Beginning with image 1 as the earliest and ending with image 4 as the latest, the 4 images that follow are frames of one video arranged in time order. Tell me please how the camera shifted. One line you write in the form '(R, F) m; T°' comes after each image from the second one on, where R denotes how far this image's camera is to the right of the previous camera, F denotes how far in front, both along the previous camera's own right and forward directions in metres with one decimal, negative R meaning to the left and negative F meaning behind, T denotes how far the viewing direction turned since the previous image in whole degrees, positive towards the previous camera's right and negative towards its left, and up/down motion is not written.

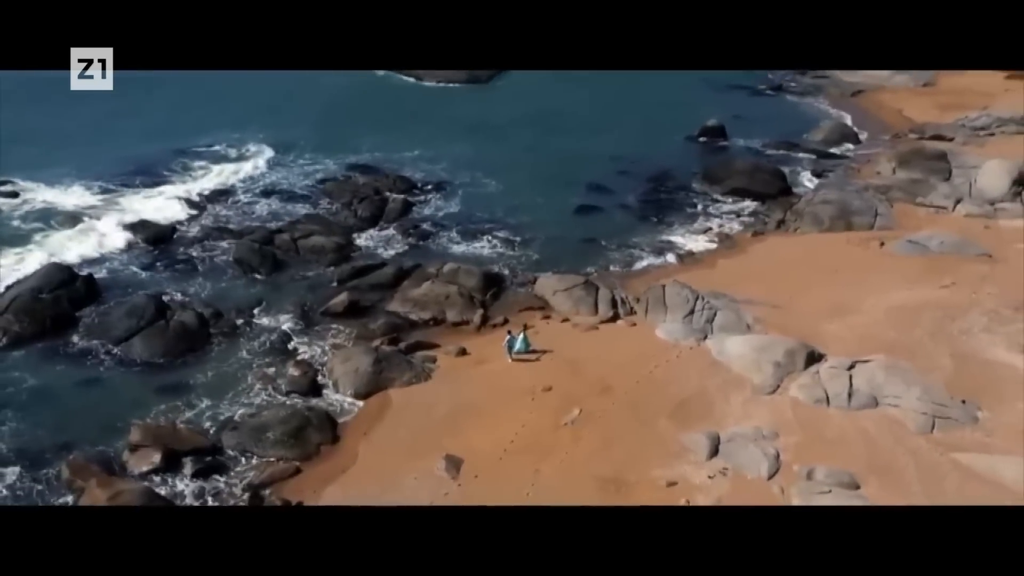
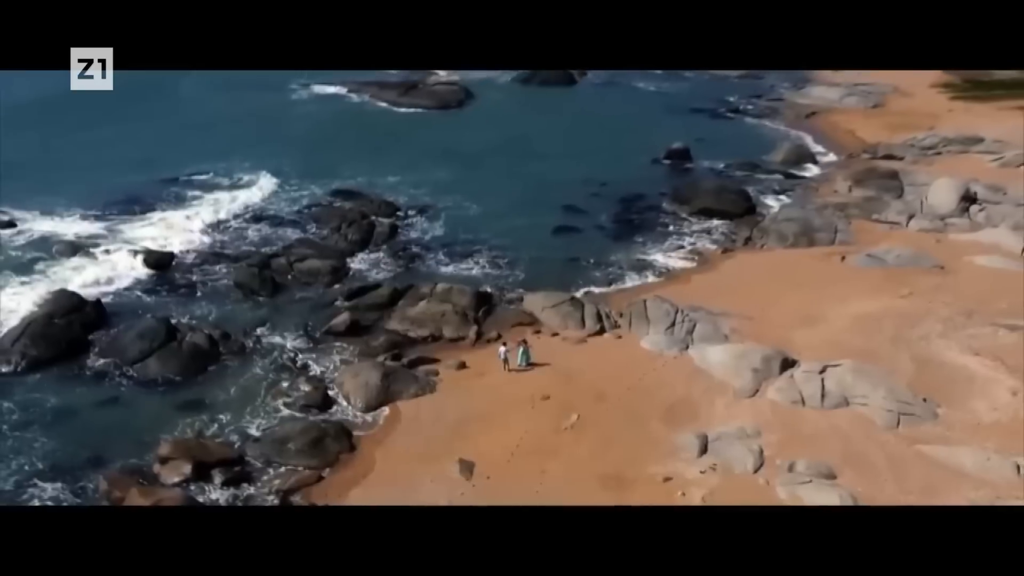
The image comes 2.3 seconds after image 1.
(-0.5, -0.8) m; +3°
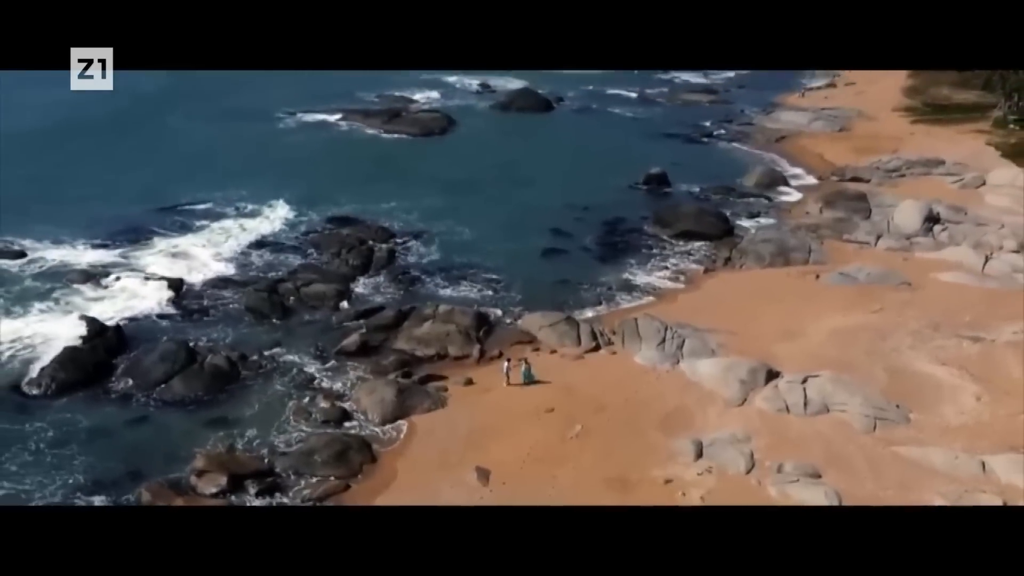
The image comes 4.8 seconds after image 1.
(-0.5, -0.9) m; +2°
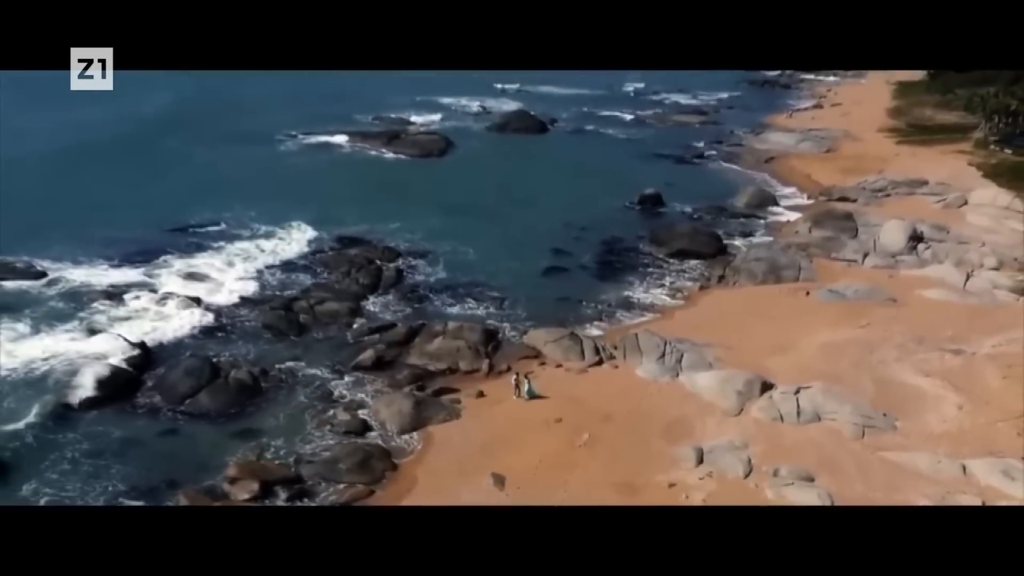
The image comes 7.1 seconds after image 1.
(-0.3, -0.8) m; +1°
